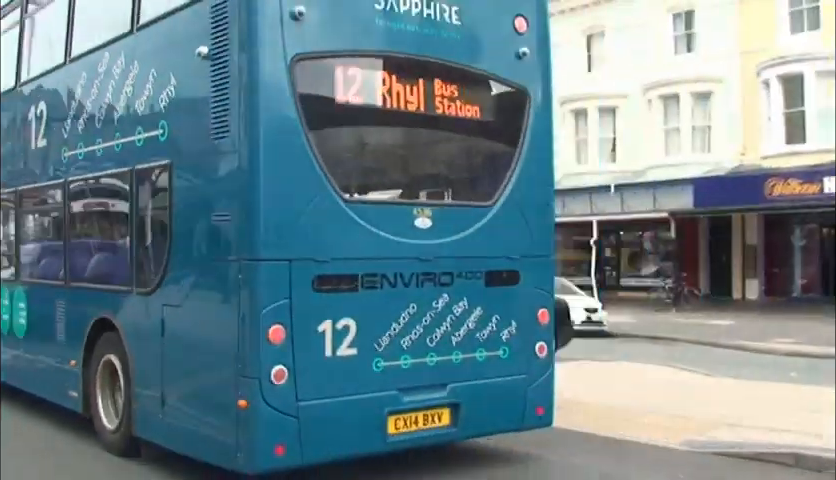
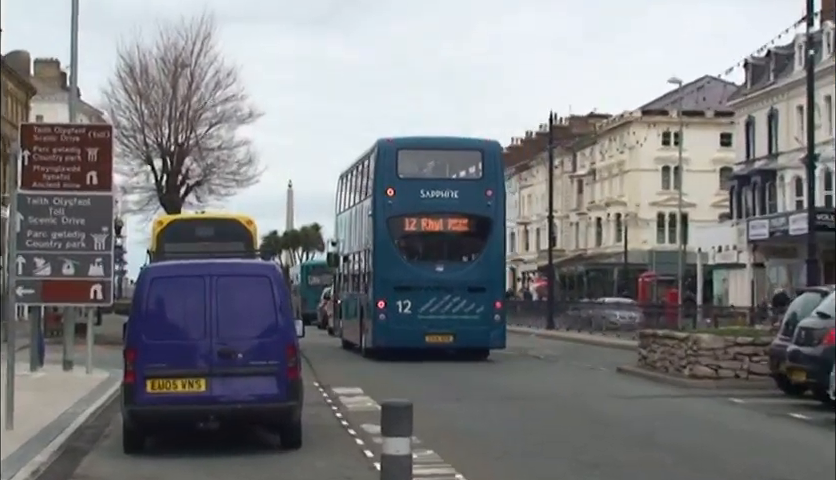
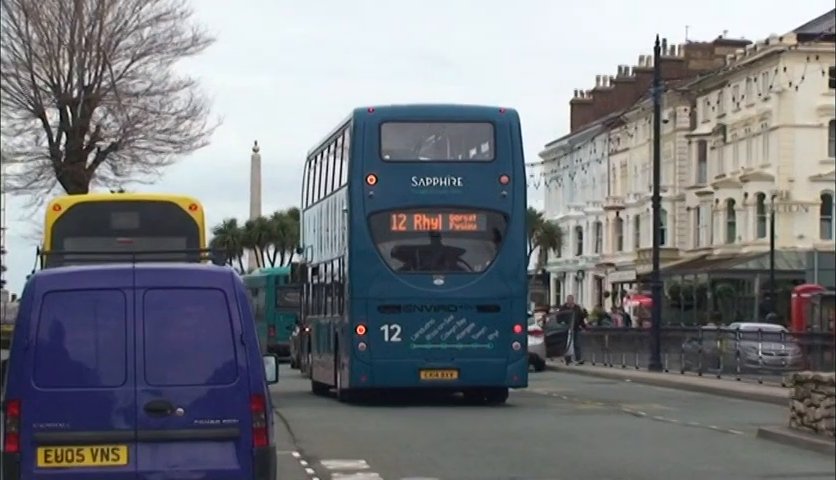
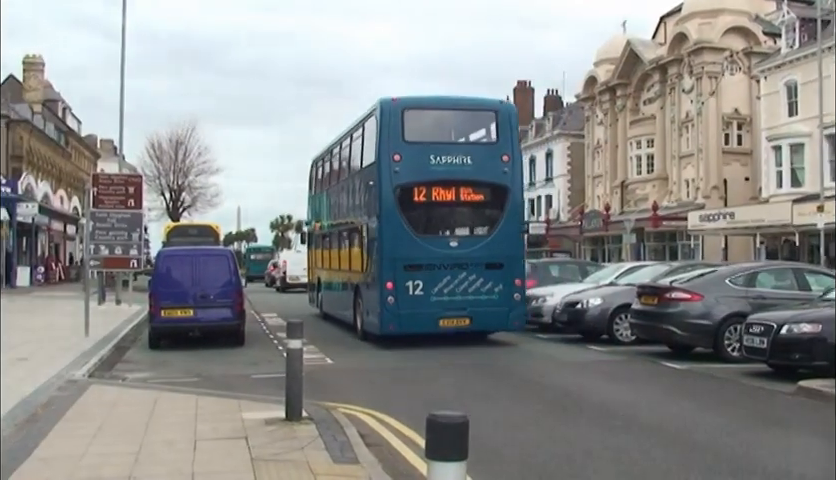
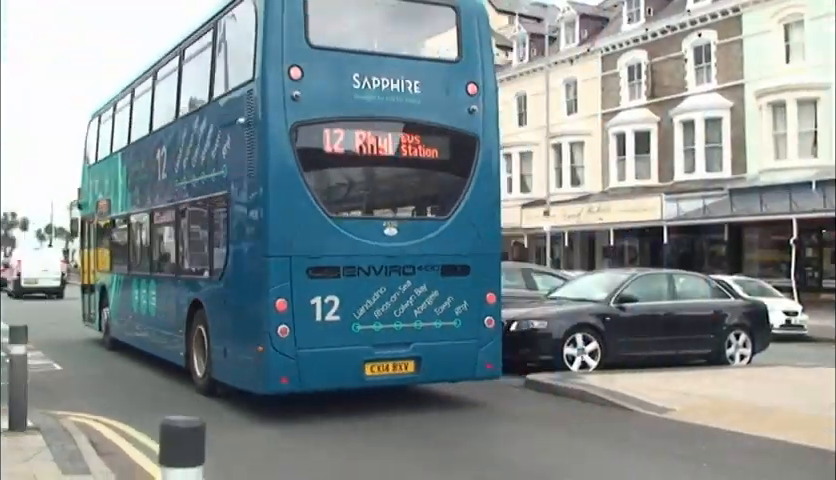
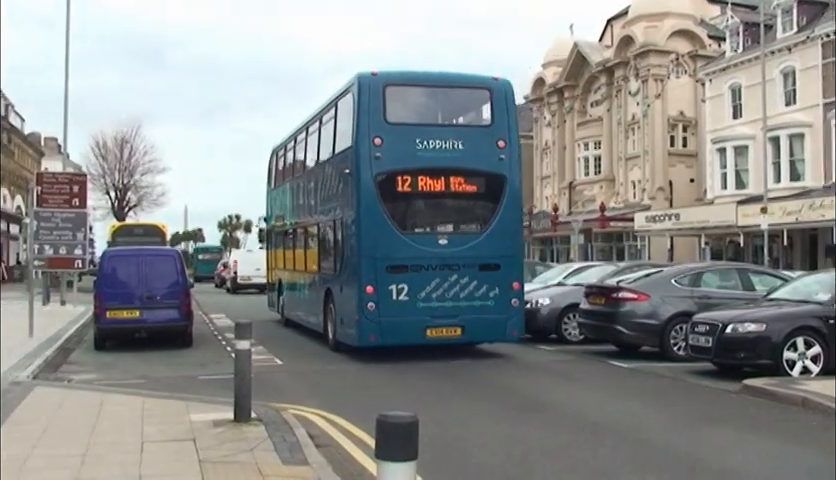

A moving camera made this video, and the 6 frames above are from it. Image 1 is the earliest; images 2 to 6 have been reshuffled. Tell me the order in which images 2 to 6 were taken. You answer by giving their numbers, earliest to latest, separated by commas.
5, 6, 4, 2, 3
